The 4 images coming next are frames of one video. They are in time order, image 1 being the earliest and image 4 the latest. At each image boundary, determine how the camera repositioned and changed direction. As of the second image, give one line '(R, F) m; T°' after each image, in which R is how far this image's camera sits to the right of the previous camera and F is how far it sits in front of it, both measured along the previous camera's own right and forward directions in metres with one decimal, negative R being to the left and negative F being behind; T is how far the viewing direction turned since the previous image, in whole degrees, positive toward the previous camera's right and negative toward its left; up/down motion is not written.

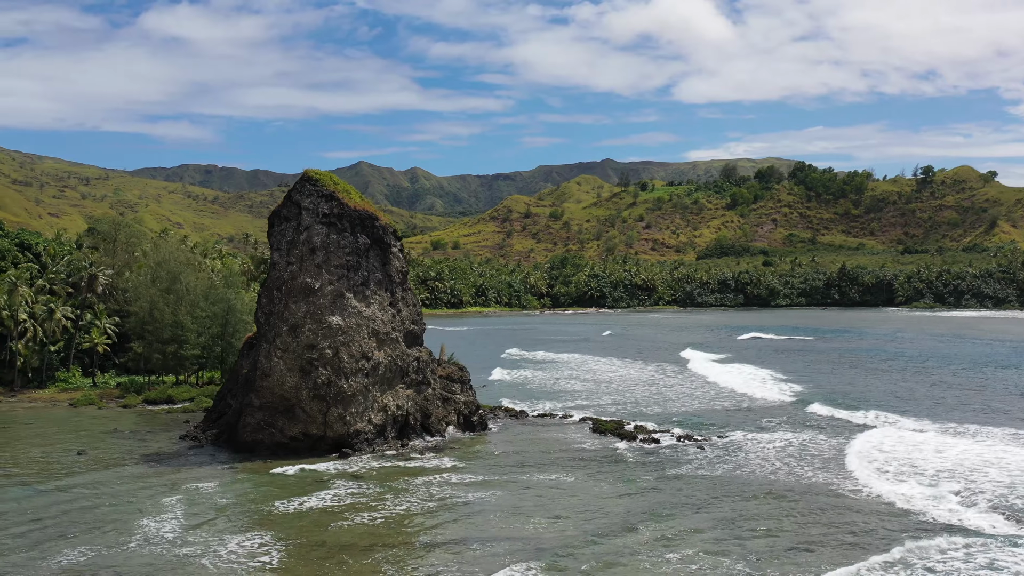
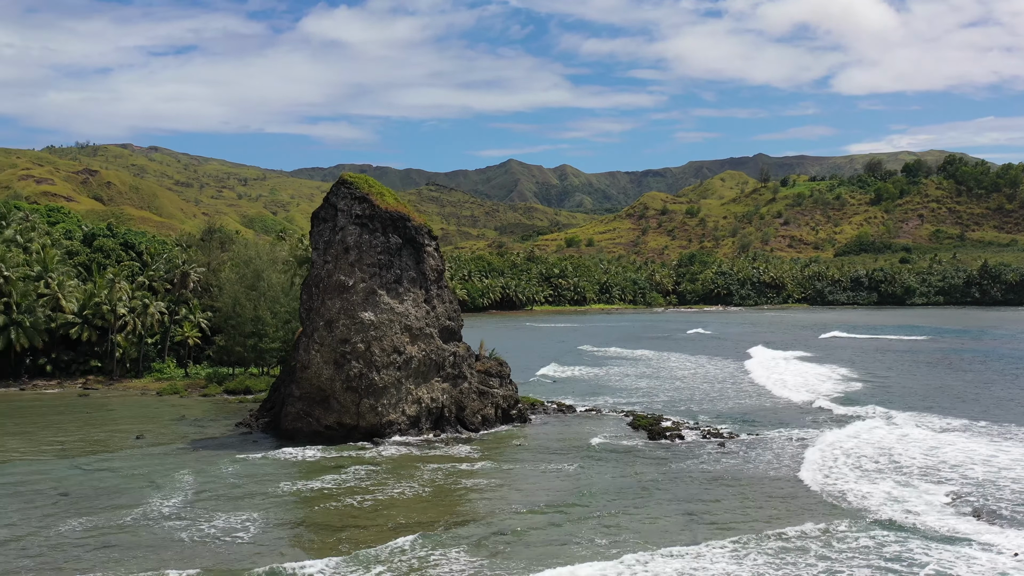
(+3.4, -1.0) m; -7°
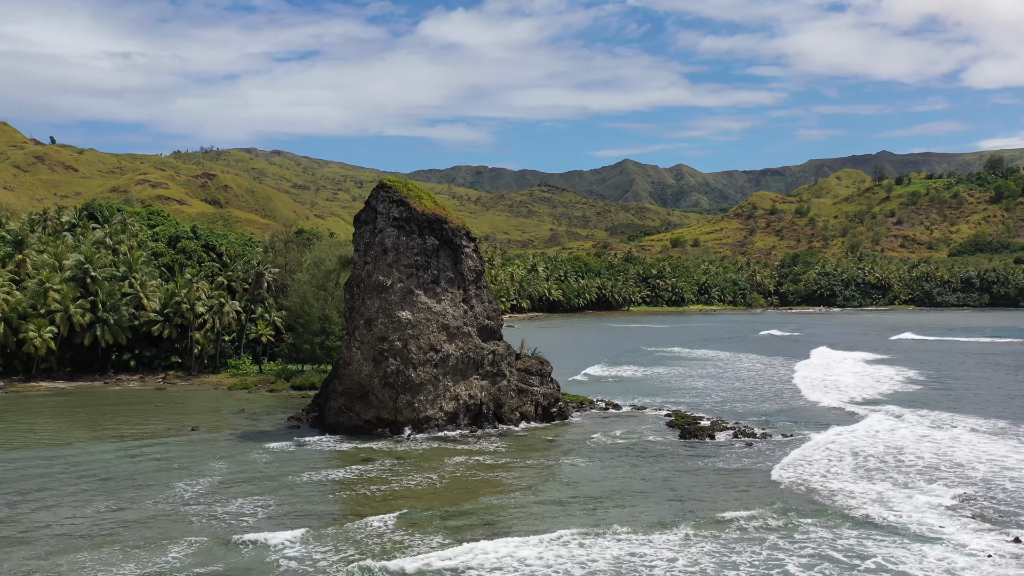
(+2.3, -0.8) m; -6°
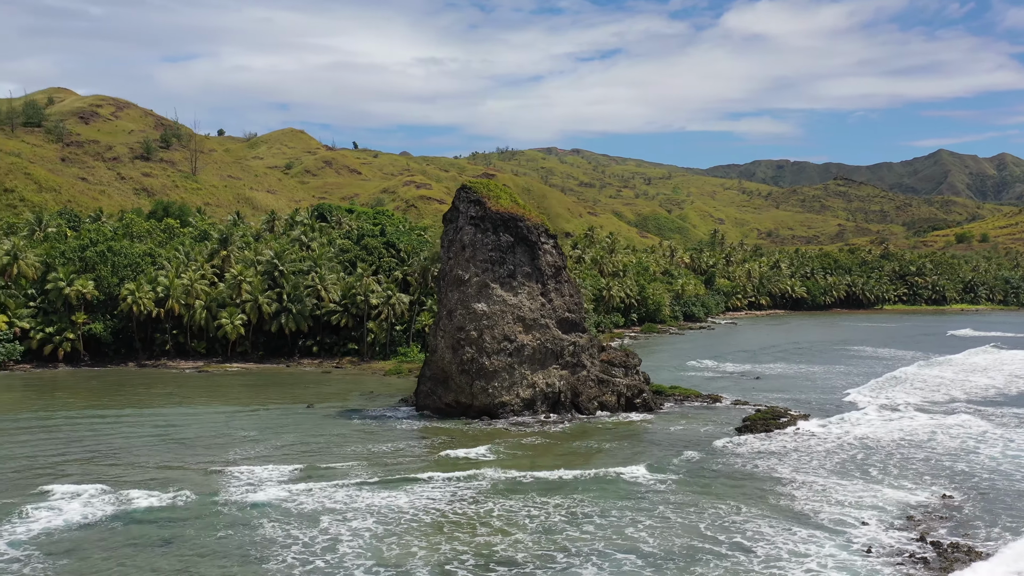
(+6.7, -1.3) m; -14°
